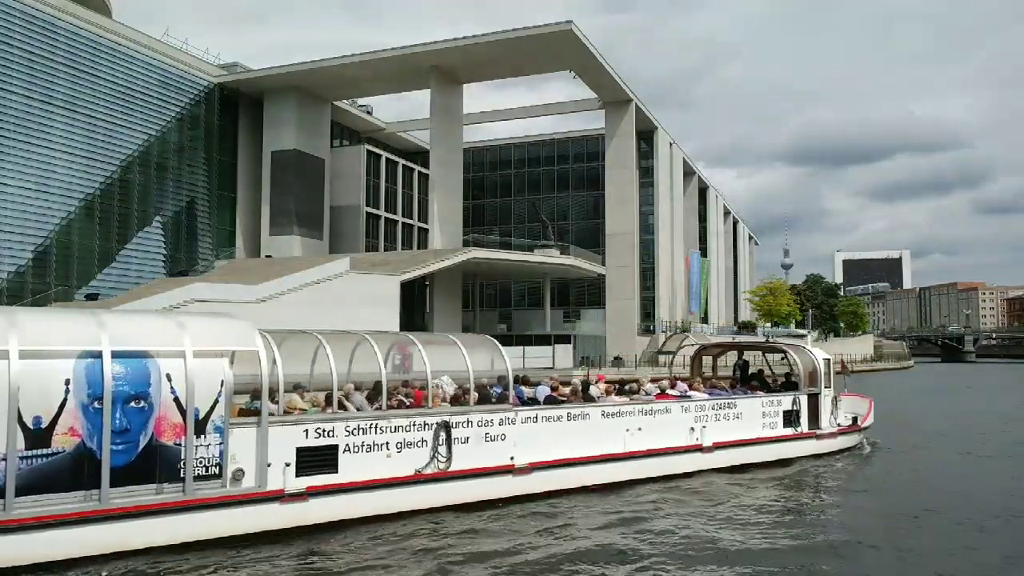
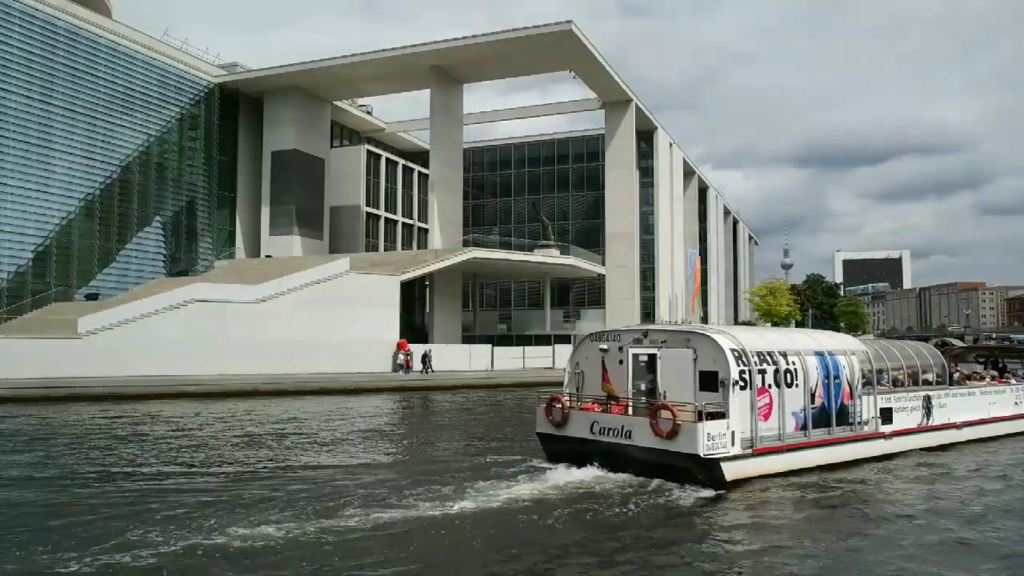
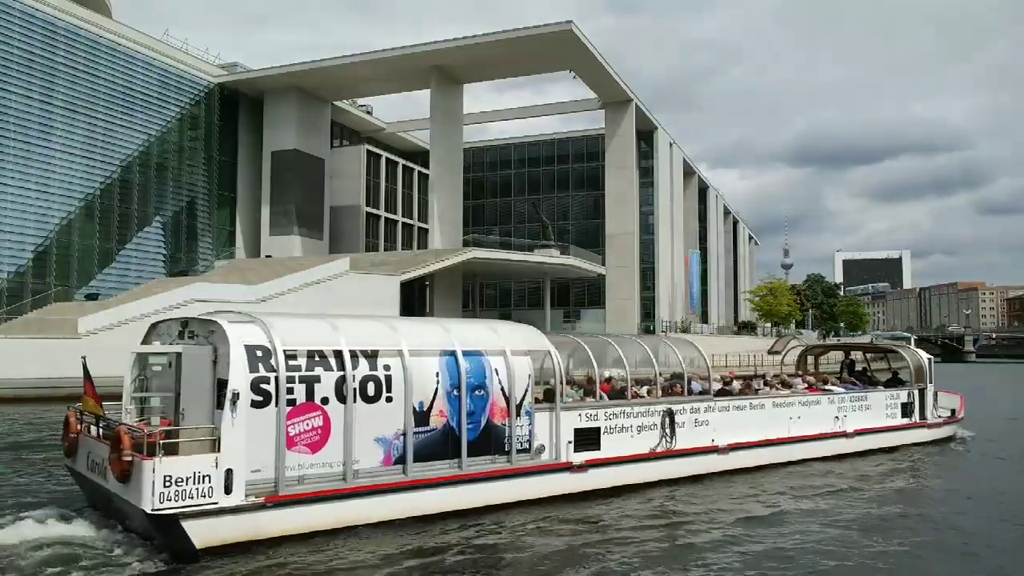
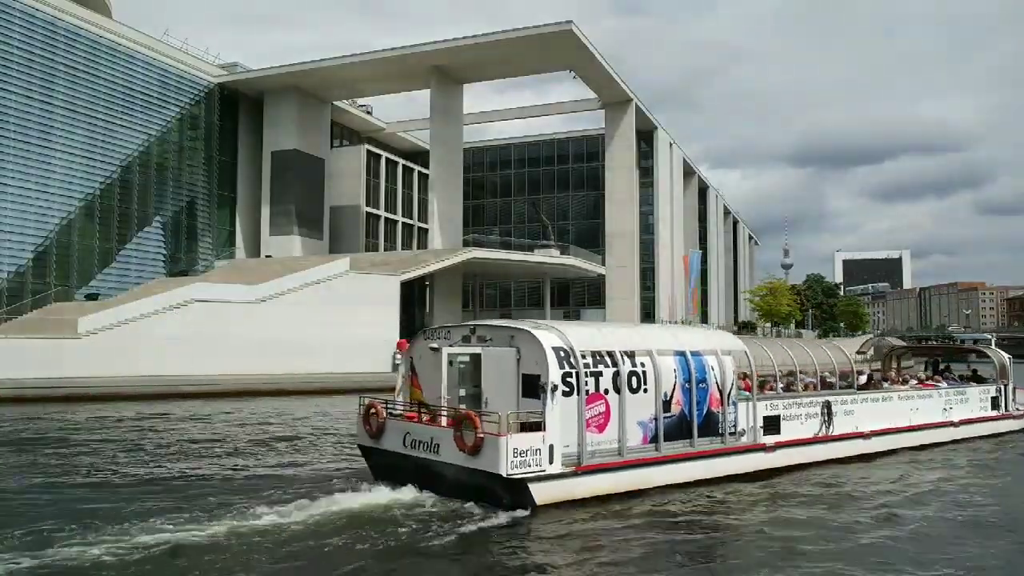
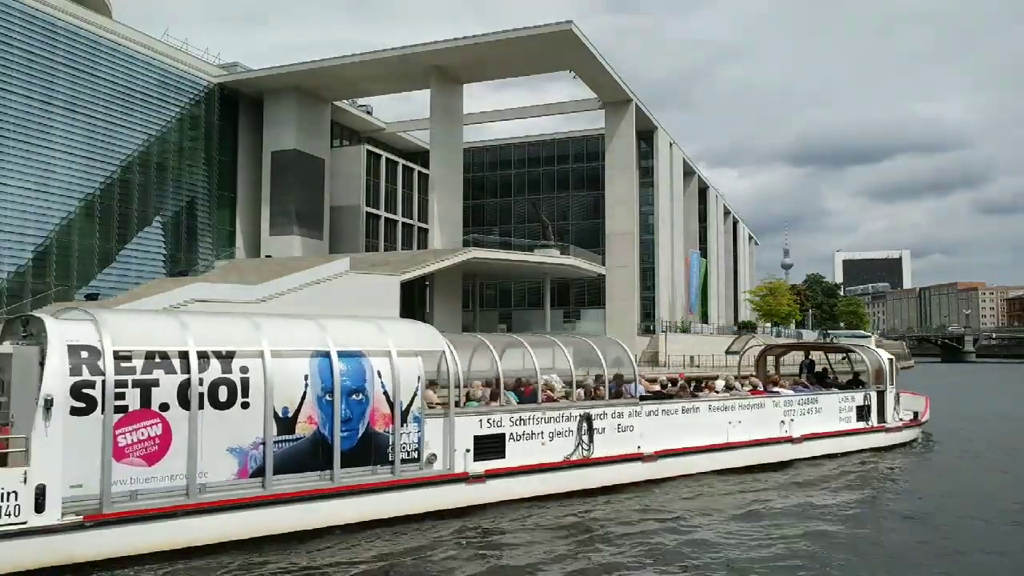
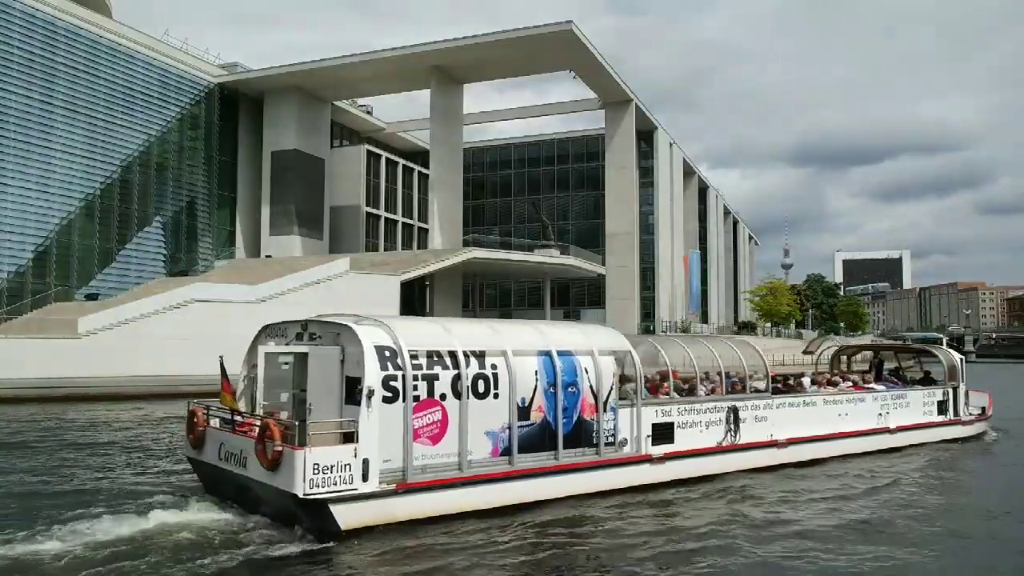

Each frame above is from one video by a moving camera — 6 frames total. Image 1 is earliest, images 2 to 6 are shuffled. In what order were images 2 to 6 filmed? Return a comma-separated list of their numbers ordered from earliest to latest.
5, 3, 6, 4, 2
